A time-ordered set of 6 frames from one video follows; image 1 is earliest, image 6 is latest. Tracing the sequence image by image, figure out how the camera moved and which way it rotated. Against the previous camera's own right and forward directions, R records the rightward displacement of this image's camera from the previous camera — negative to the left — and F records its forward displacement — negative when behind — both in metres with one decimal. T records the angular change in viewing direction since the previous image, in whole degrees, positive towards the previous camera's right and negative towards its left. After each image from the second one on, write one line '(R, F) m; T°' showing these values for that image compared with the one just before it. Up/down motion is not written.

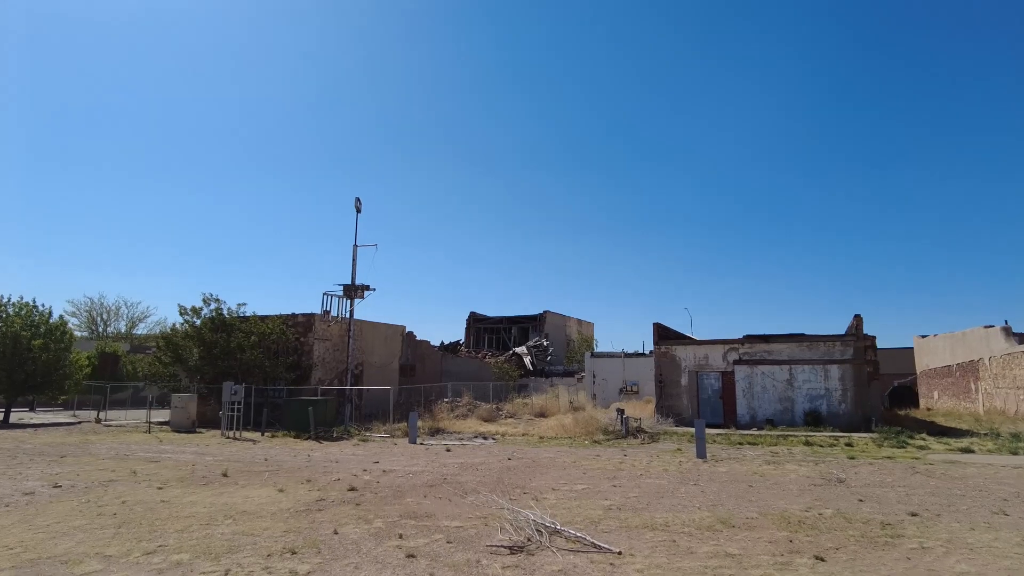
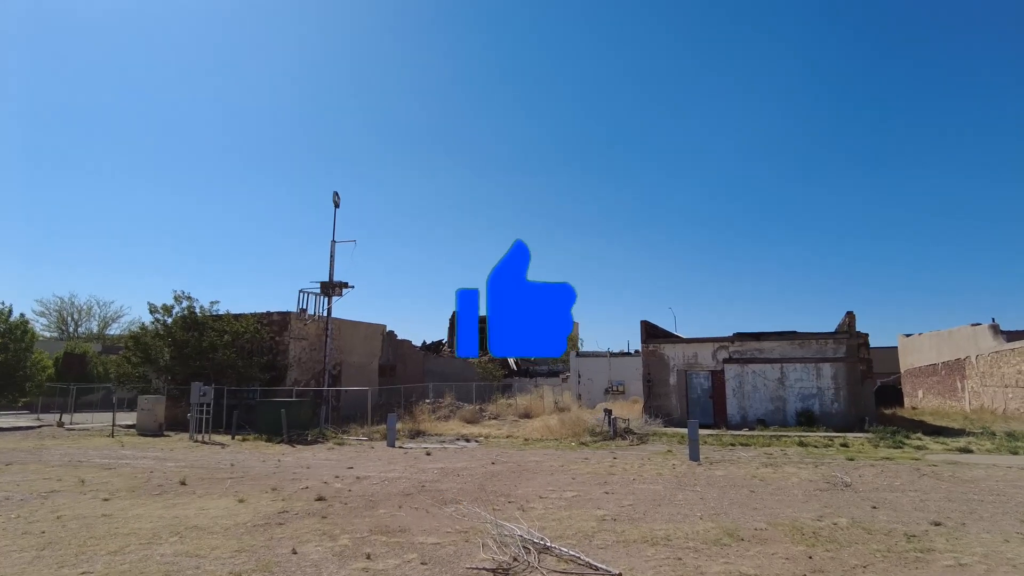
(0.0, +1.3) m; +1°
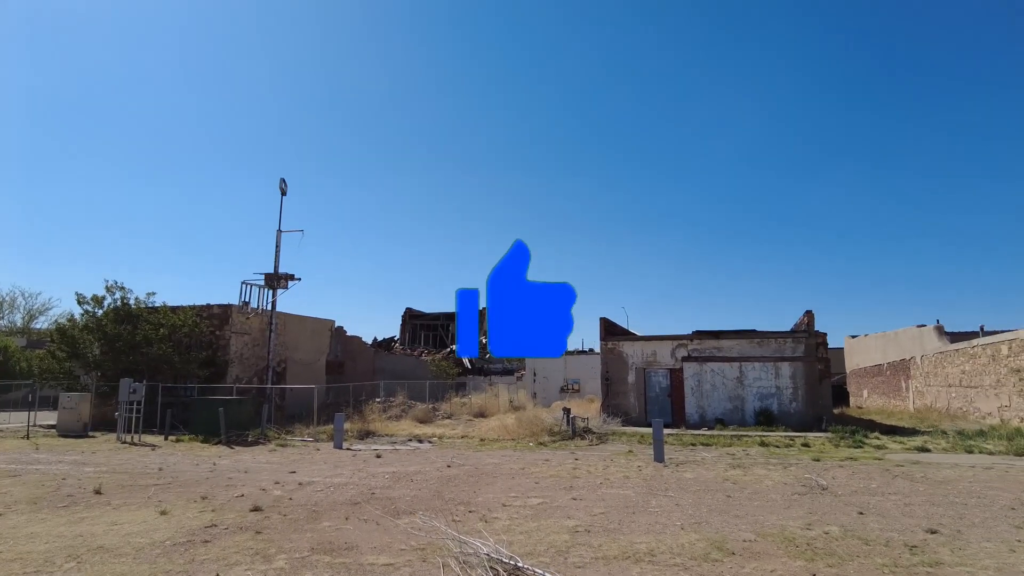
(-0.2, +1.3) m; +4°
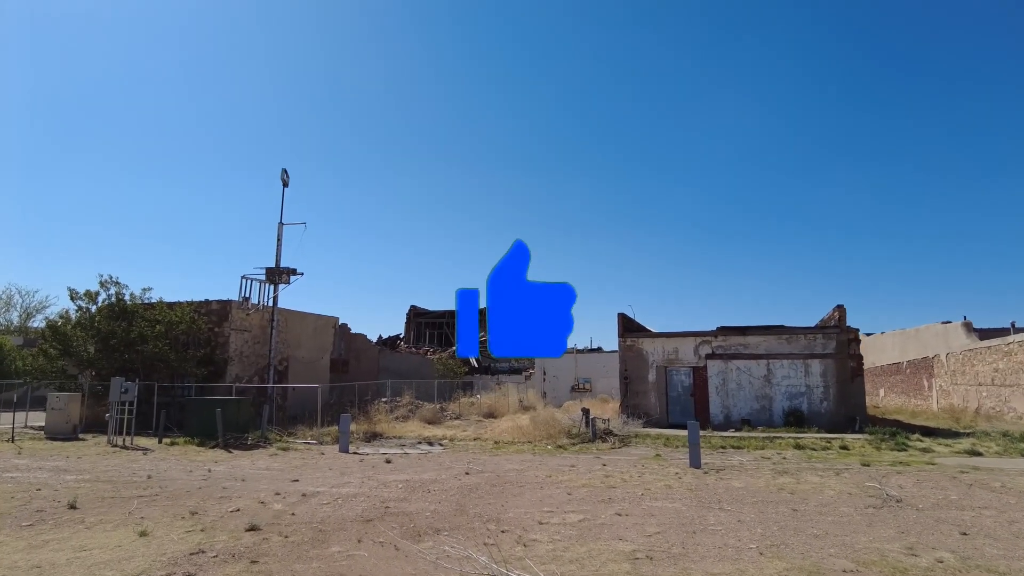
(-0.7, +1.8) m; 0°
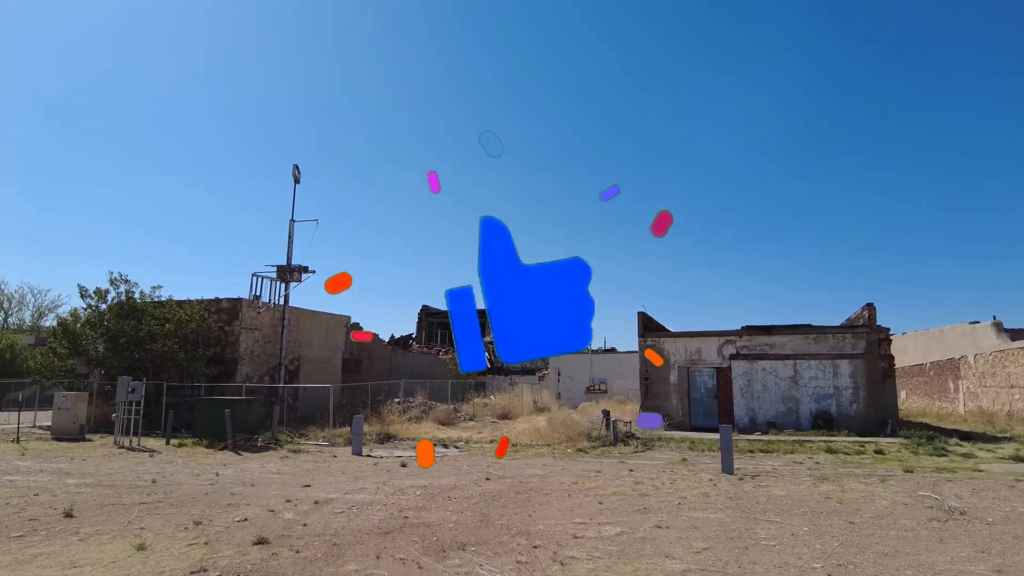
(-0.4, +1.0) m; -1°
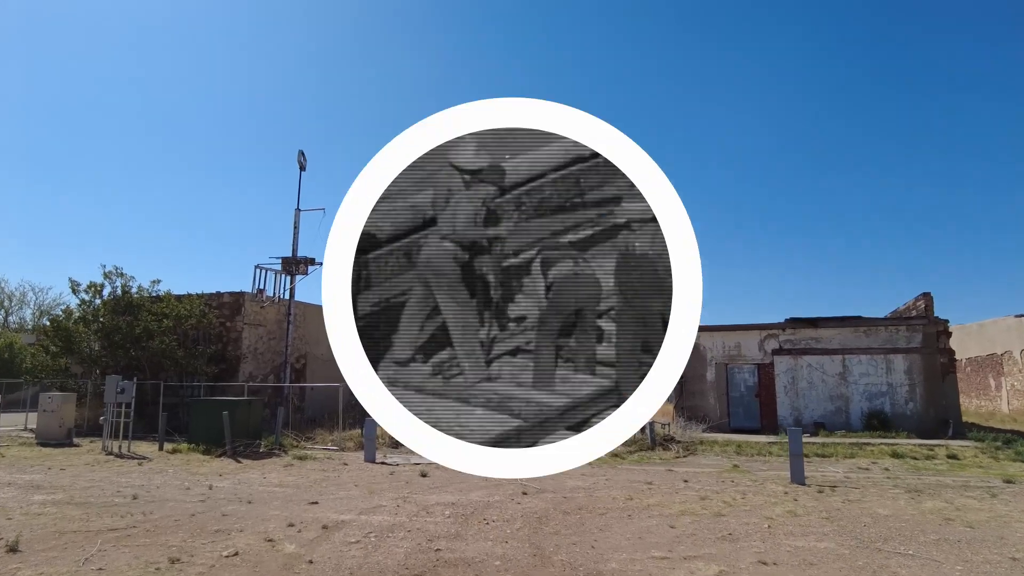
(-0.8, +2.5) m; -1°
